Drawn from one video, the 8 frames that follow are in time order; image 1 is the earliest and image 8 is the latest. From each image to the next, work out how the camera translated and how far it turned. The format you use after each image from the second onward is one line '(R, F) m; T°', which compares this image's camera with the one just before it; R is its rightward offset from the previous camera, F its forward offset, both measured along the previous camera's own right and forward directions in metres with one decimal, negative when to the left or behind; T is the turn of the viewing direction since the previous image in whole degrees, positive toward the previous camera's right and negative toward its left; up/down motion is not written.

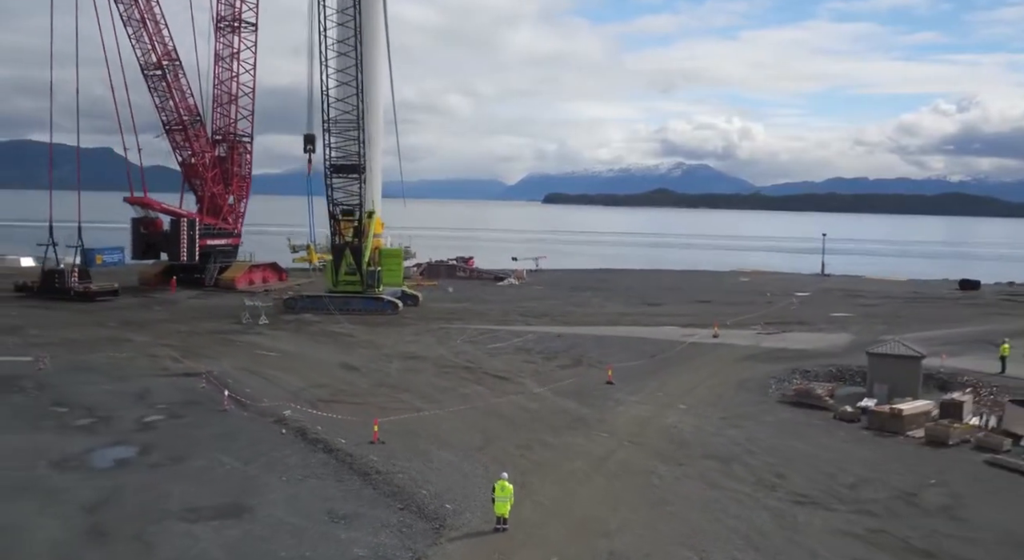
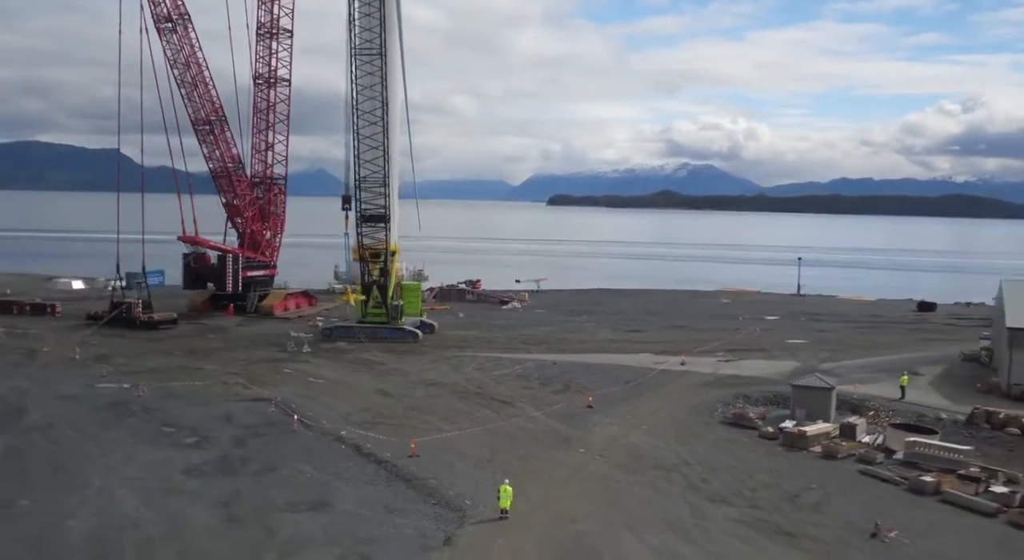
(+0.1, -2.6) m; 0°
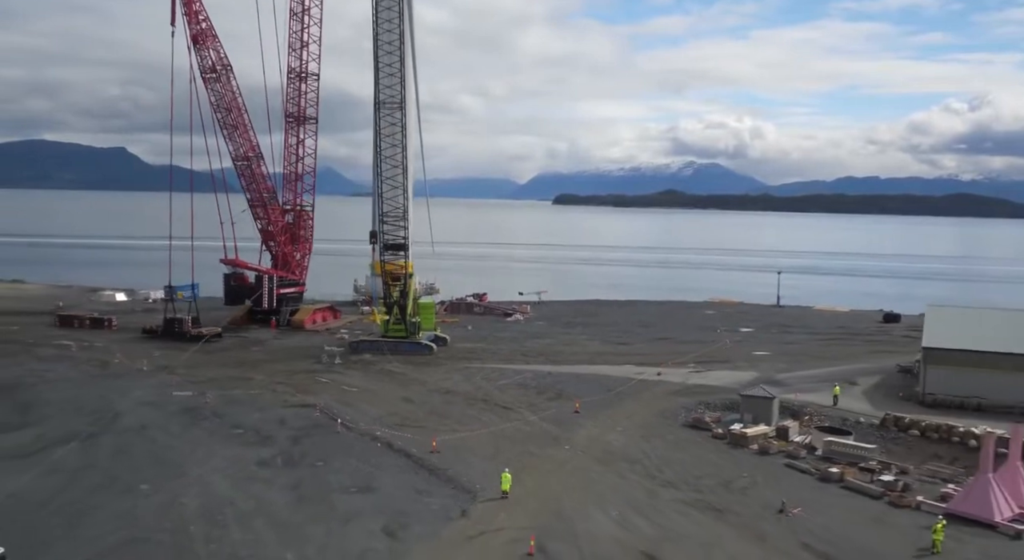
(+0.1, -2.6) m; 0°
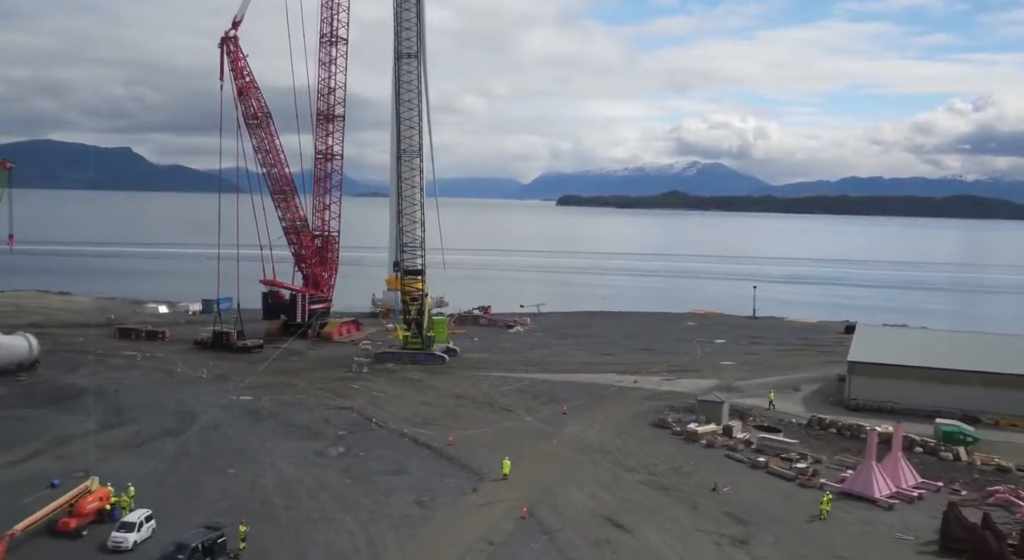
(+0.1, -3.4) m; 0°
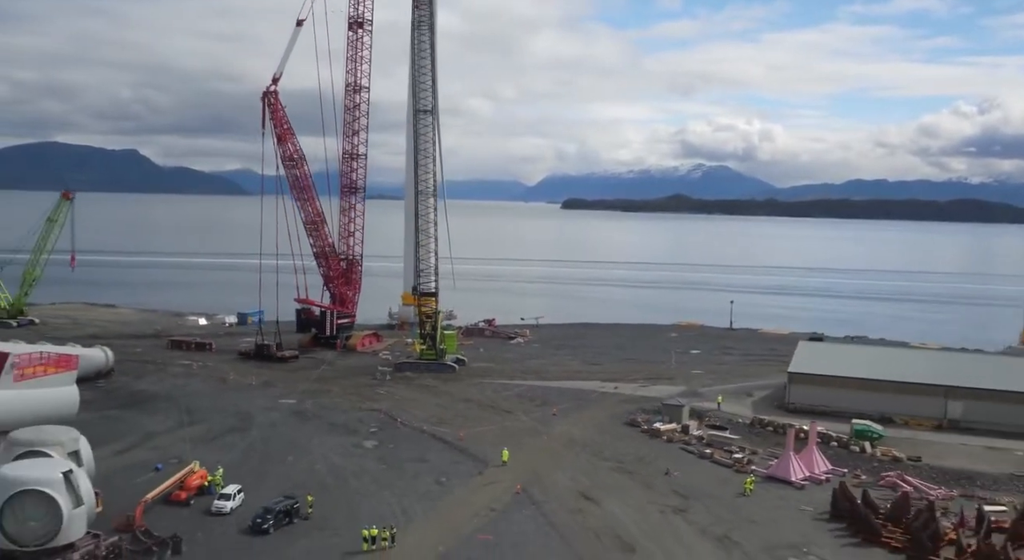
(+0.1, -3.9) m; 0°
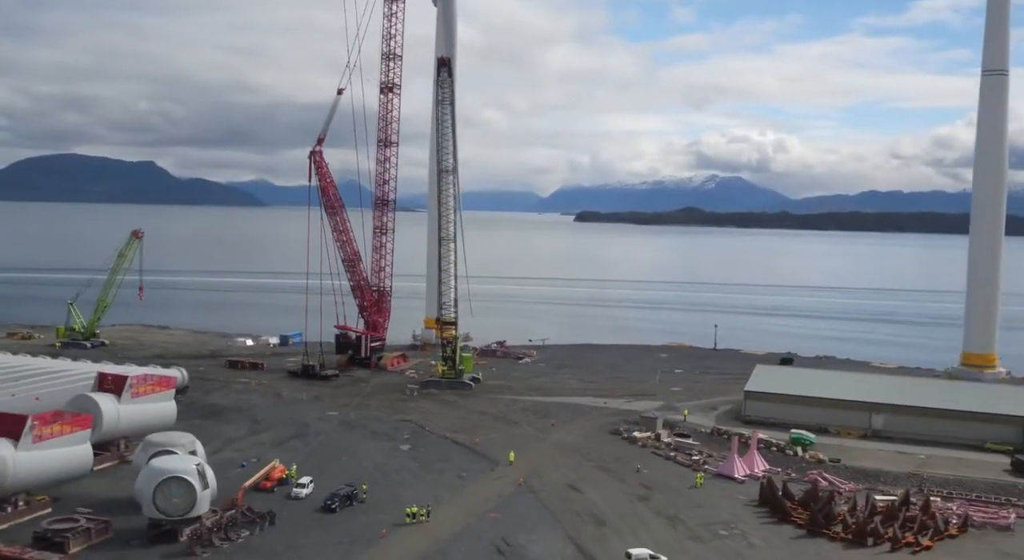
(+0.2, -5.0) m; -1°
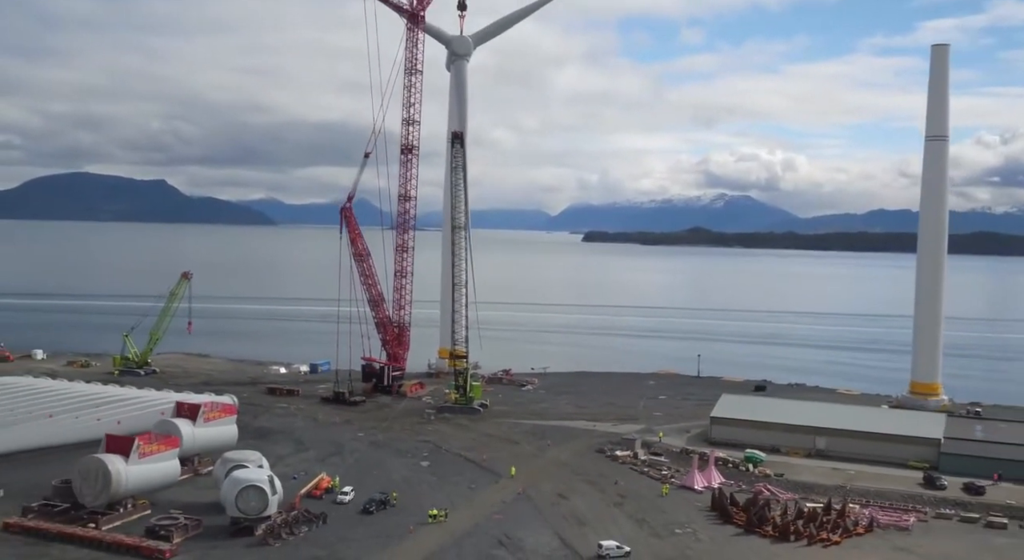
(+0.2, -5.2) m; -1°
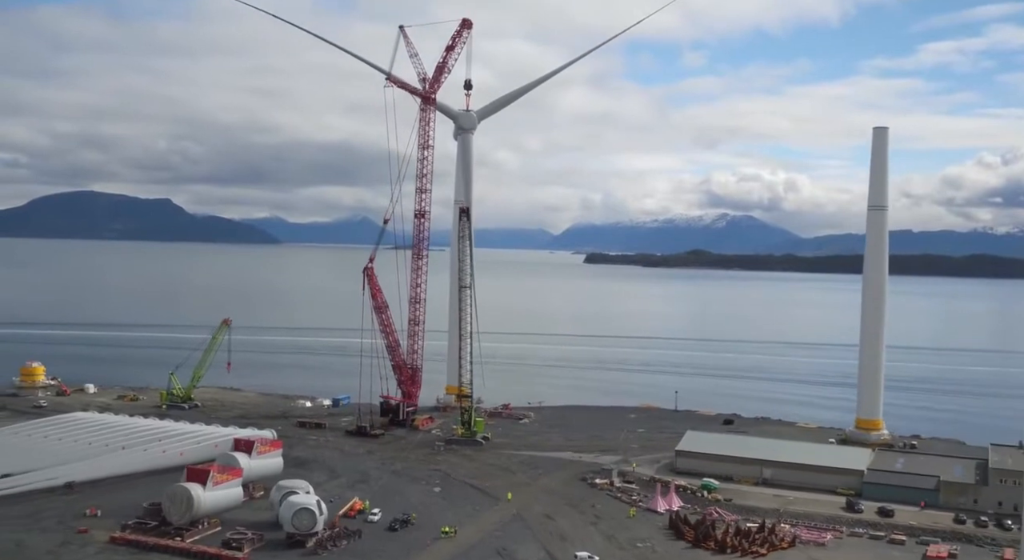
(+0.2, -6.3) m; 0°
